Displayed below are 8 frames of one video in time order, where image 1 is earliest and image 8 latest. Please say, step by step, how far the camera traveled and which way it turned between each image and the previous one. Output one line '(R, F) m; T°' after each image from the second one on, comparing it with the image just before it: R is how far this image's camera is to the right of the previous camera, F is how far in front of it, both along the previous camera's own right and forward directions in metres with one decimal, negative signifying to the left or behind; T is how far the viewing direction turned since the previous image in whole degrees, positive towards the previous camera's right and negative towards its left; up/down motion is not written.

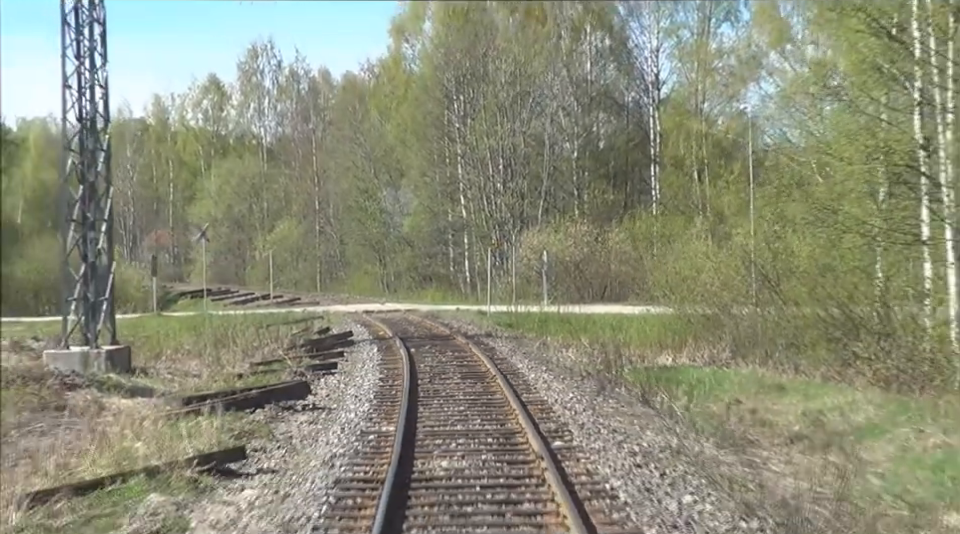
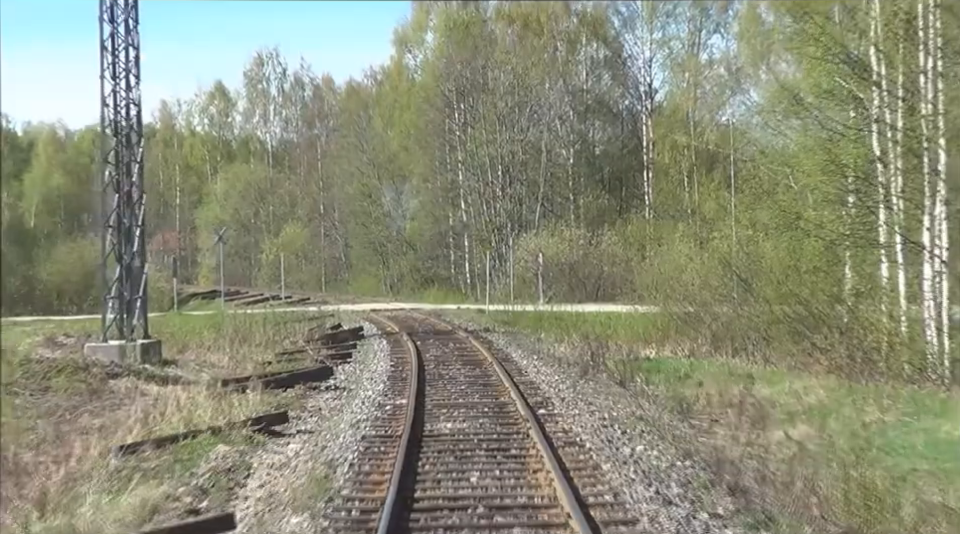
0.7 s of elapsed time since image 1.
(0.0, -1.8) m; 0°
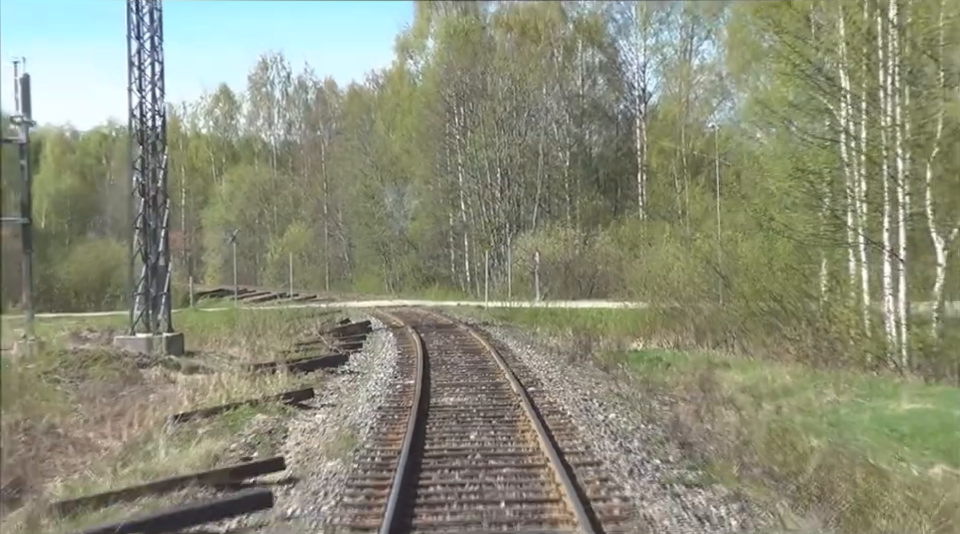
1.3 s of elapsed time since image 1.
(0.0, -1.5) m; 0°
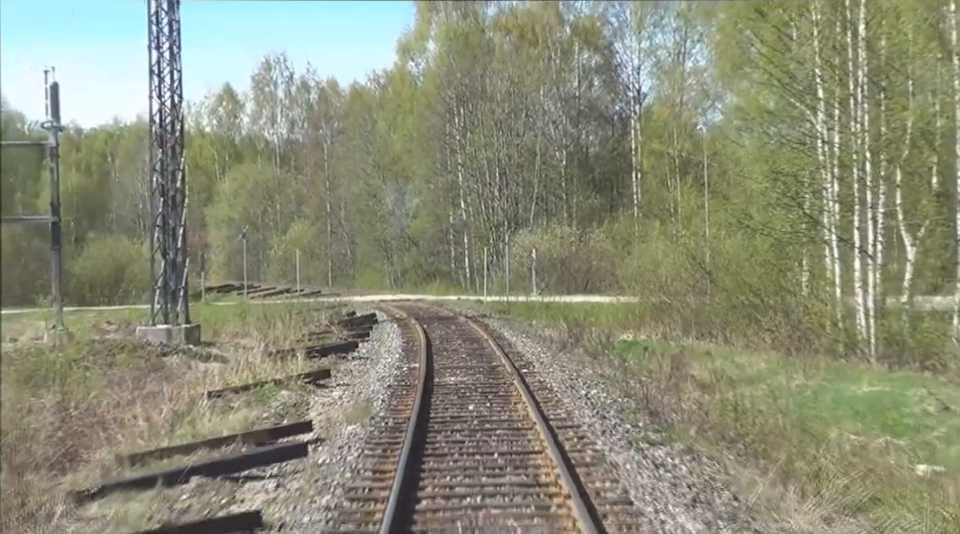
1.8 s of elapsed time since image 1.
(0.0, -1.3) m; 0°
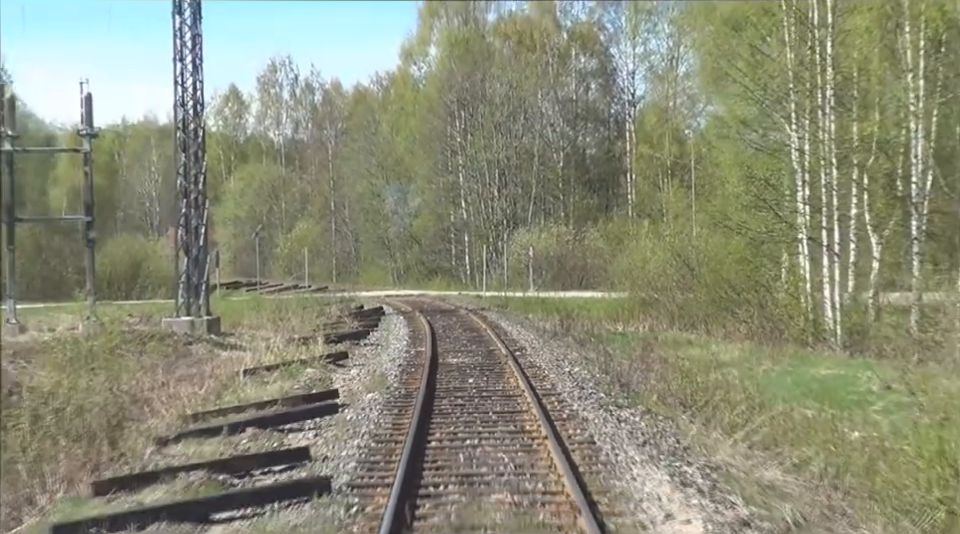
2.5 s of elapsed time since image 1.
(0.0, -1.8) m; 0°
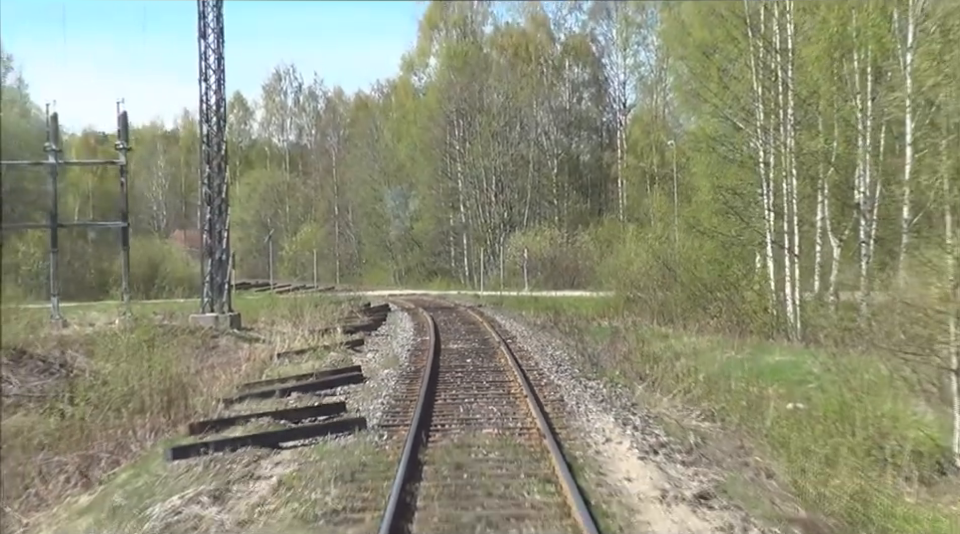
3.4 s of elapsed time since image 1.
(0.0, -2.4) m; 0°
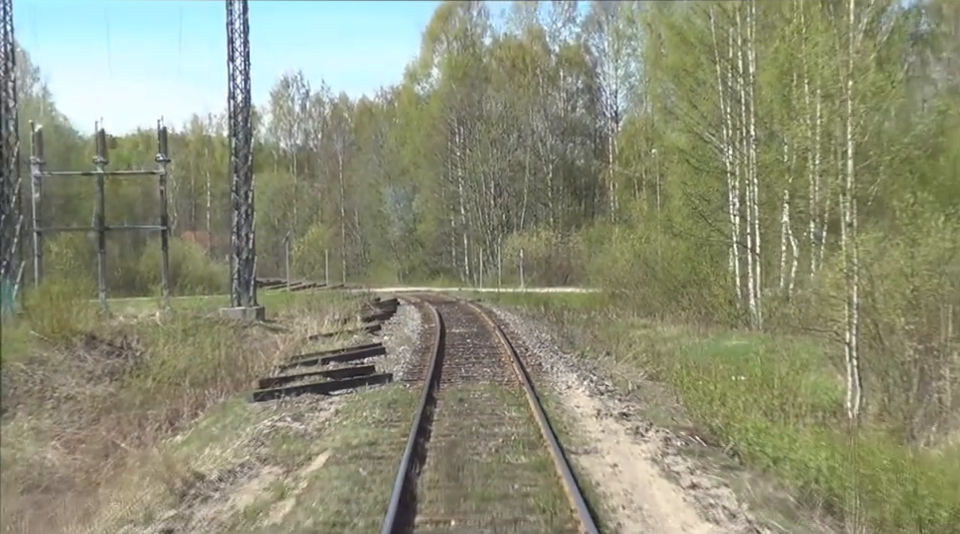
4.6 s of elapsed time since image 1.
(0.0, -3.1) m; 0°
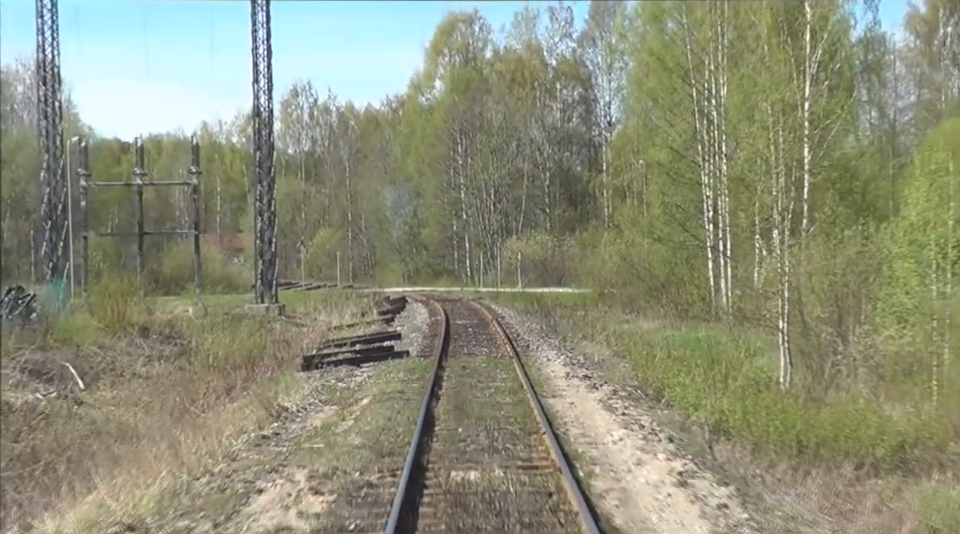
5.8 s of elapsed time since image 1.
(0.0, -3.1) m; 0°
